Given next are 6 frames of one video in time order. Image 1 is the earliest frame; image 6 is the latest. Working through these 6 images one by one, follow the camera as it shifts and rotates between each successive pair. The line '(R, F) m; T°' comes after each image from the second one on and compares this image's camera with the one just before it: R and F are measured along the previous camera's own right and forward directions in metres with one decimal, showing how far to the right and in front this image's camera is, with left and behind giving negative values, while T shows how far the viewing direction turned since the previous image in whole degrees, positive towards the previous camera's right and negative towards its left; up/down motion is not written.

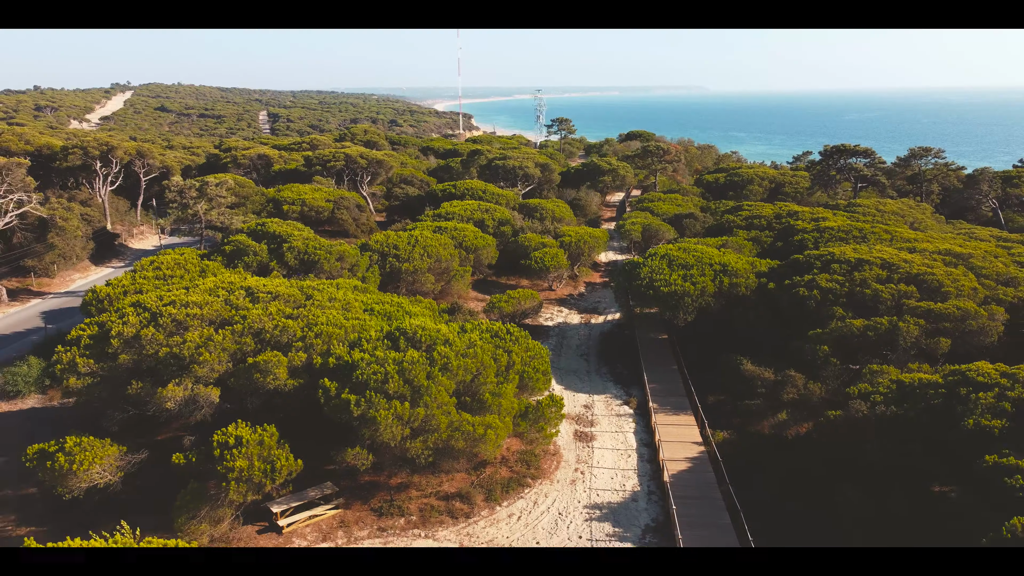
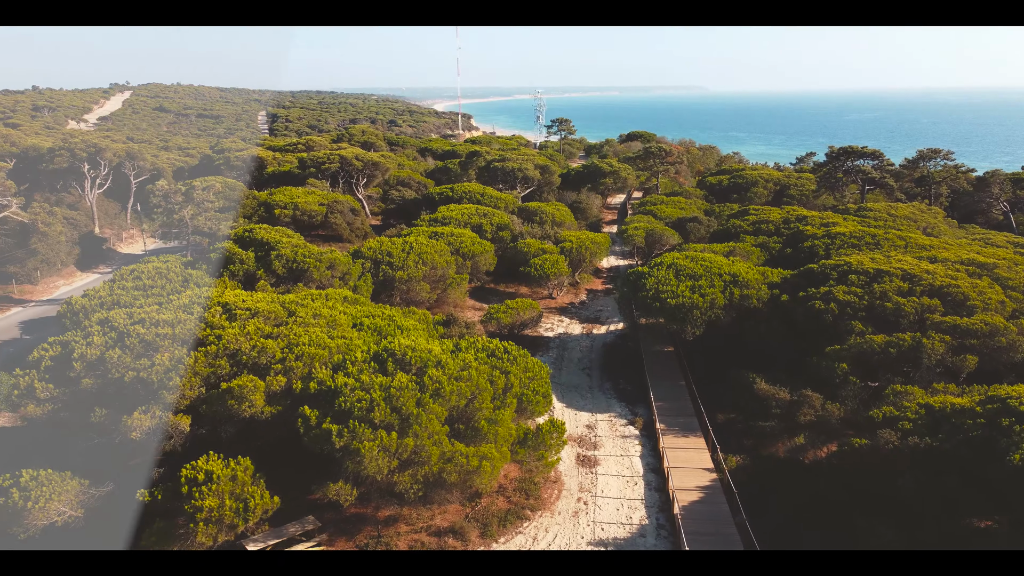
(0.0, +1.1) m; 0°
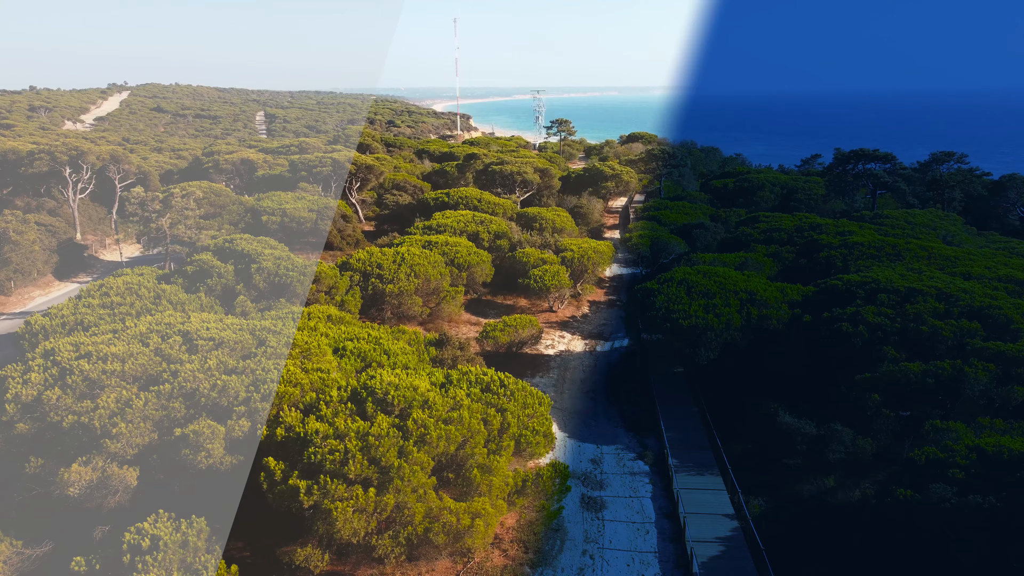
(0.0, +1.5) m; 0°
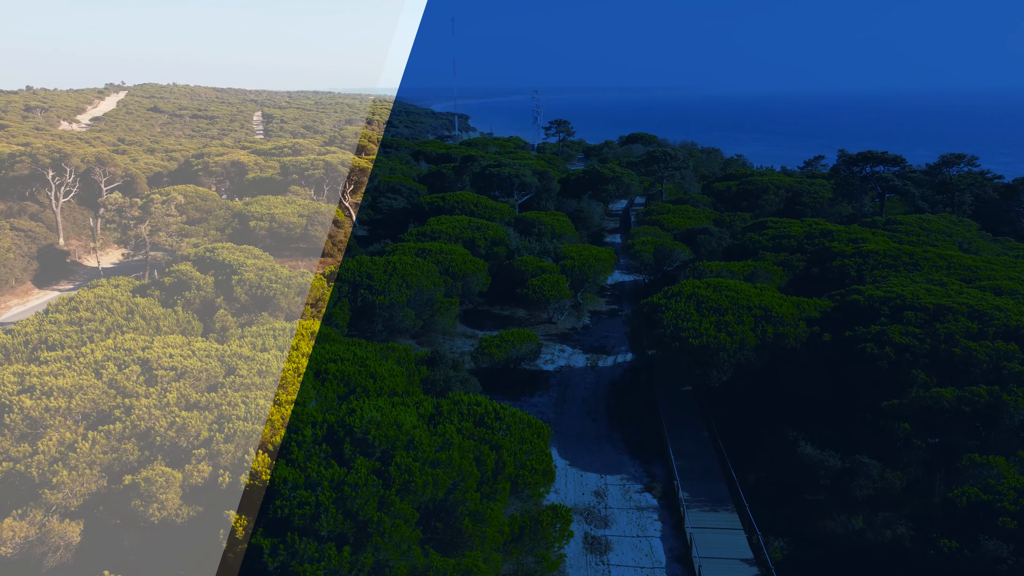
(0.0, +1.2) m; 0°
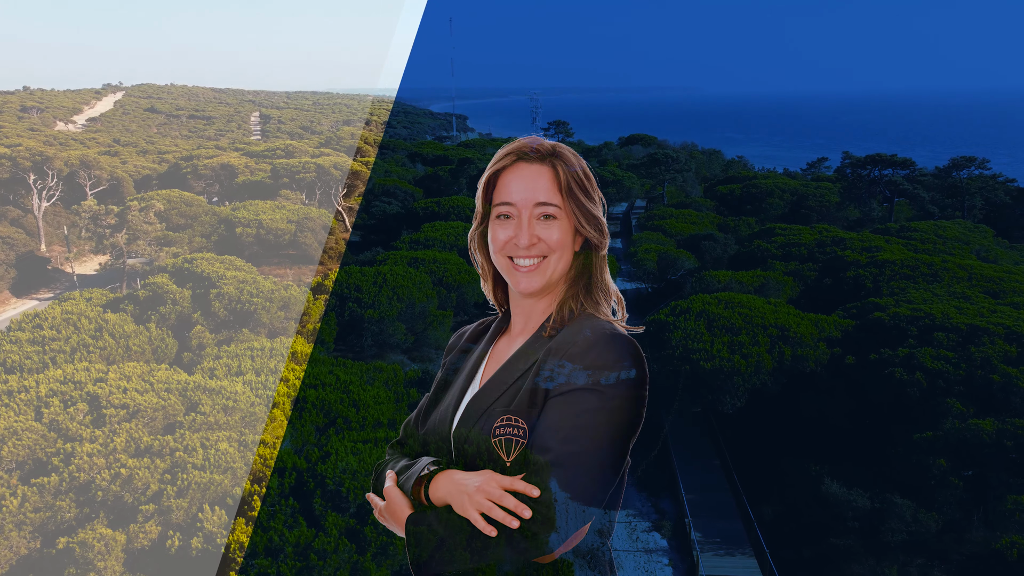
(0.0, +1.2) m; 0°
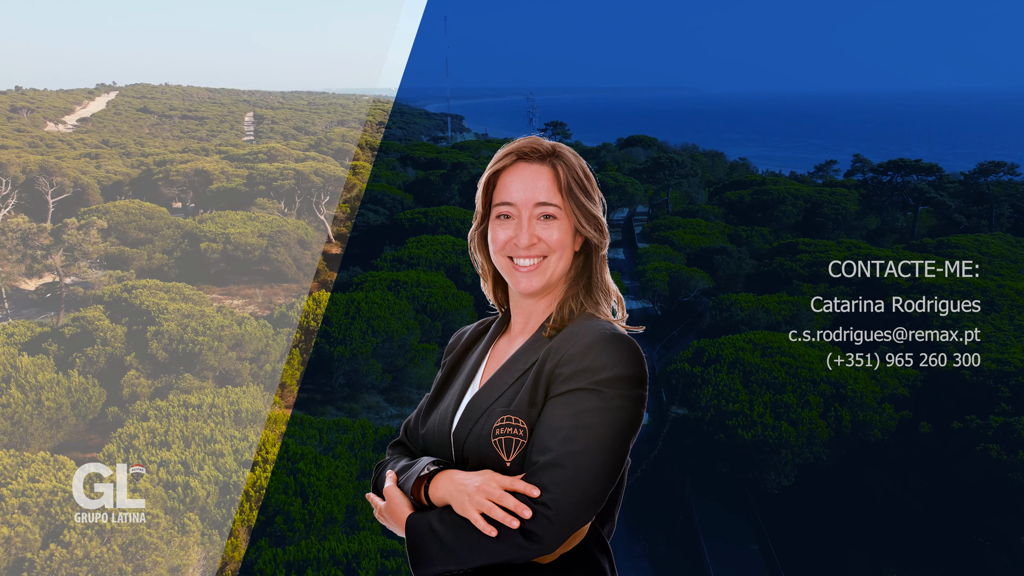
(+0.1, +2.8) m; 0°
